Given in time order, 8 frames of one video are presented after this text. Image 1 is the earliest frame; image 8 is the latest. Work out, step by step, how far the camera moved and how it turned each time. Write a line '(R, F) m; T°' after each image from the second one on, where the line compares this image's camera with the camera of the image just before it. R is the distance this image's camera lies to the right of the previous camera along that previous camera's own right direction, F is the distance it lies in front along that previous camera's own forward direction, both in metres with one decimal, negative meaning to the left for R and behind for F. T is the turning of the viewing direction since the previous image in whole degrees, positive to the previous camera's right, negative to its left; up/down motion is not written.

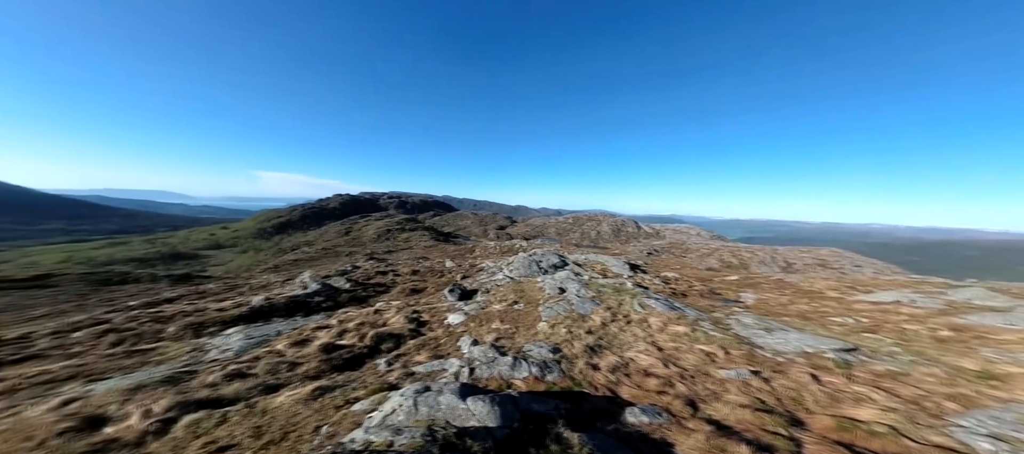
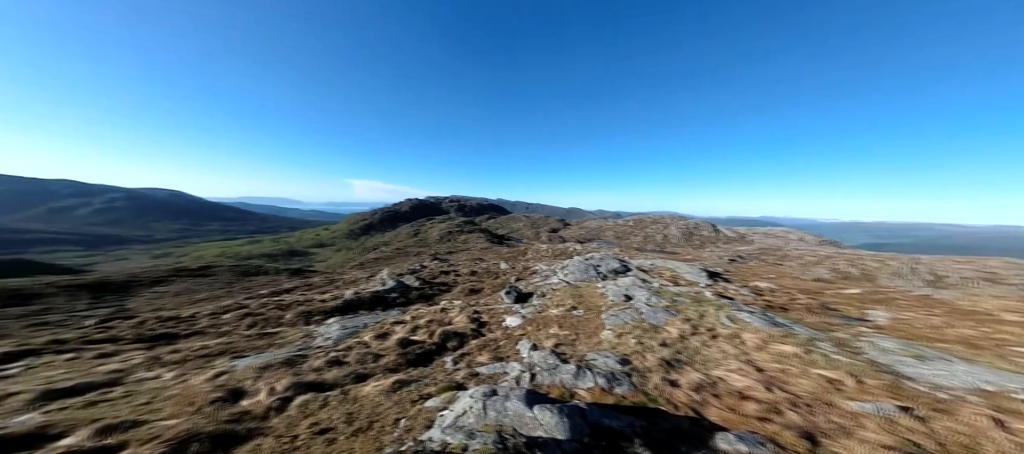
(-0.5, 0.0) m; -9°
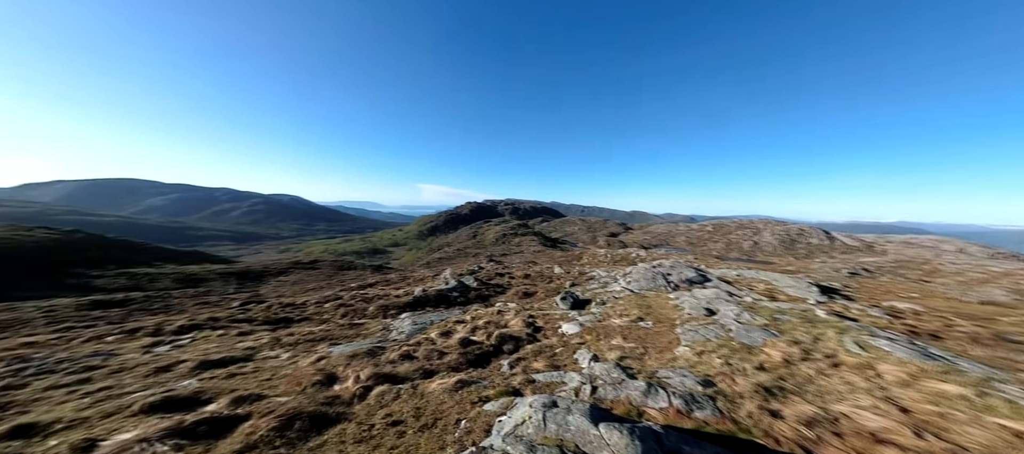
(-0.4, +0.1) m; -9°
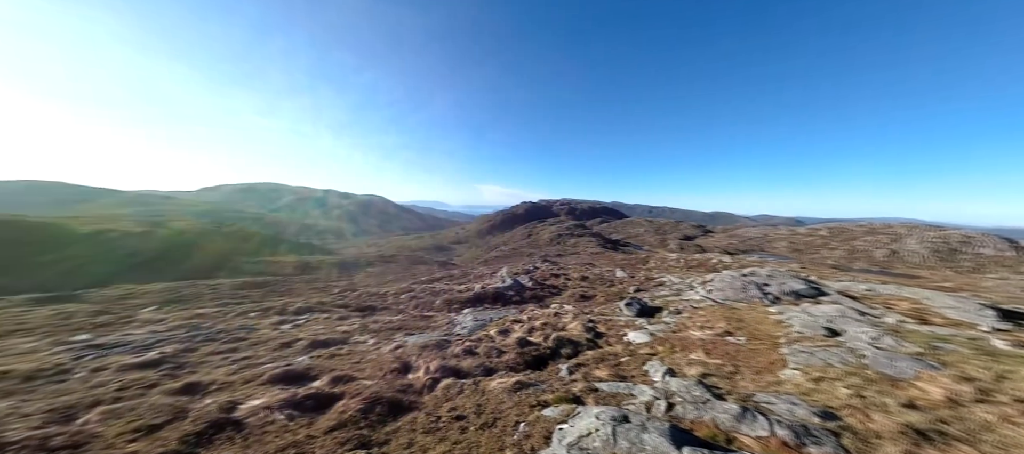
(-0.6, +0.1) m; -9°
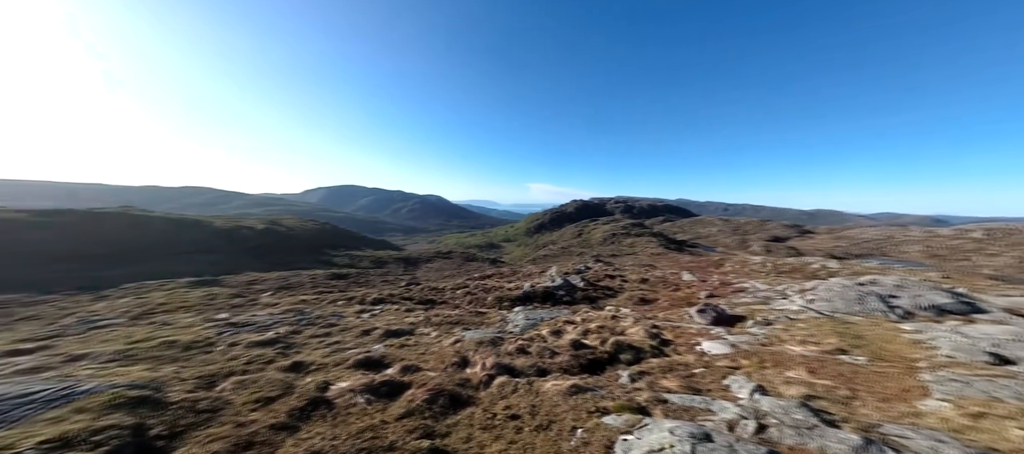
(-0.7, +0.1) m; -8°
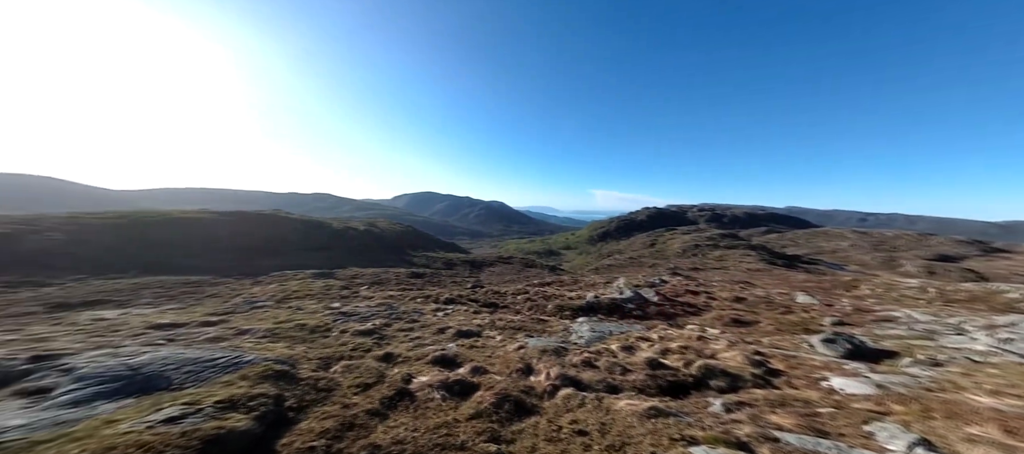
(-1.0, 0.0) m; -10°
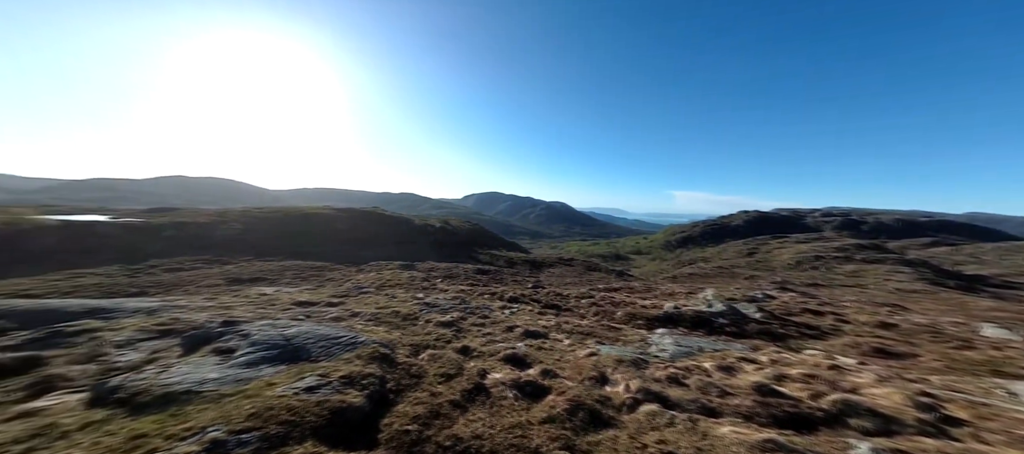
(-1.6, +0.2) m; -10°
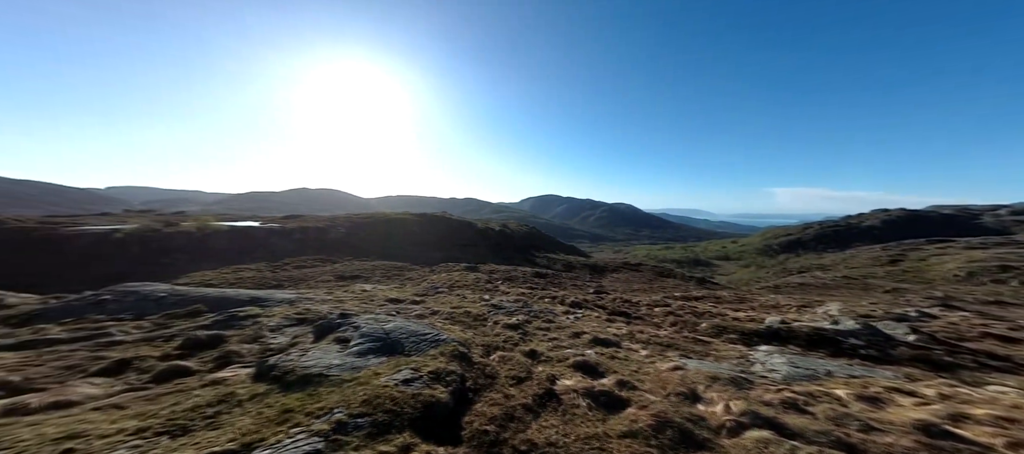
(-1.0, +0.2) m; -11°
